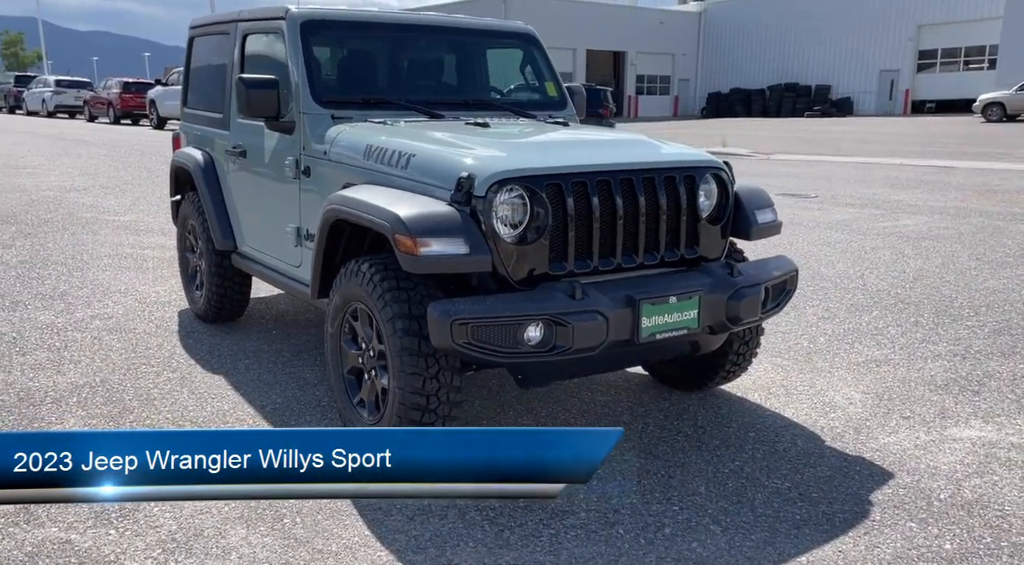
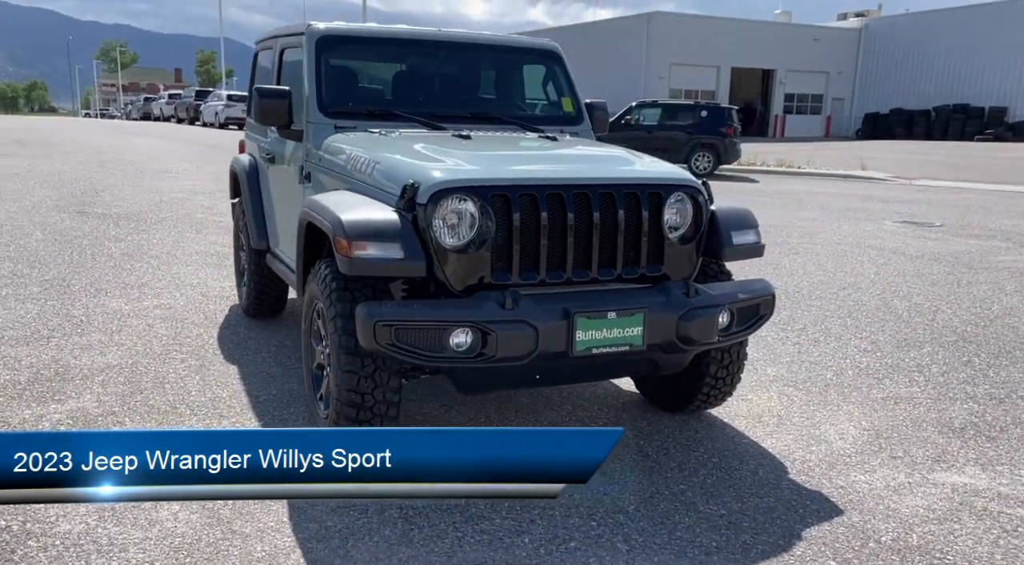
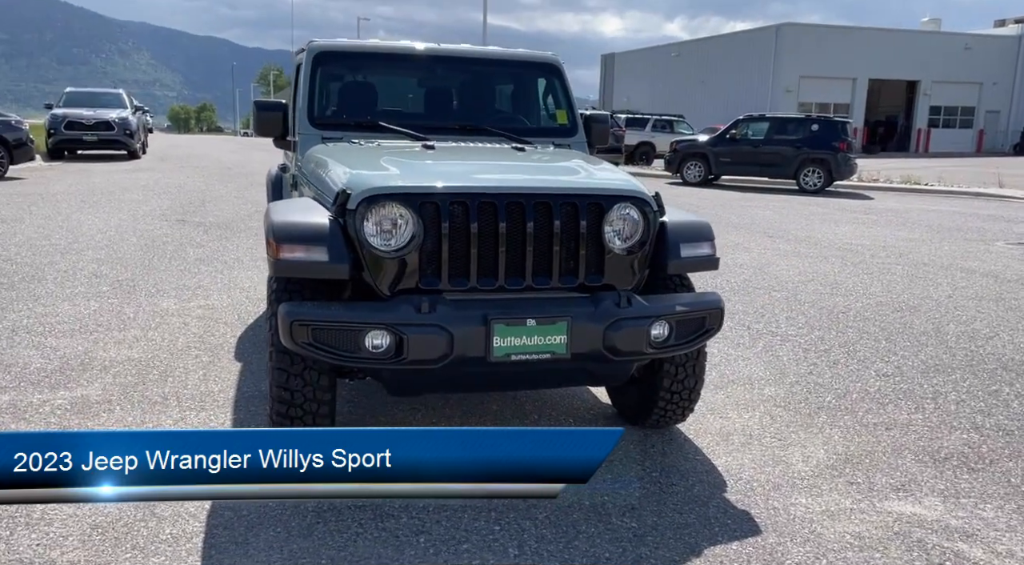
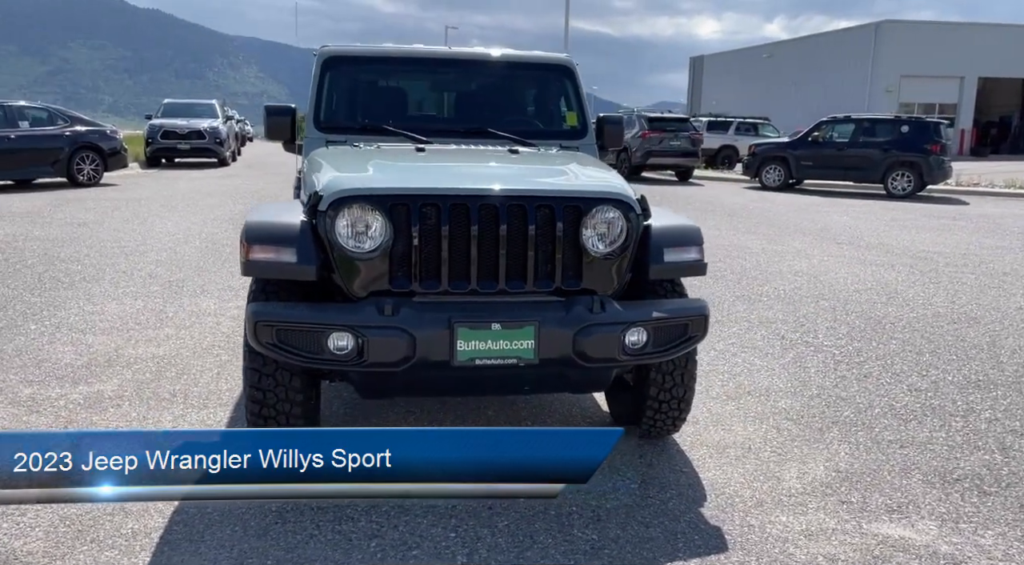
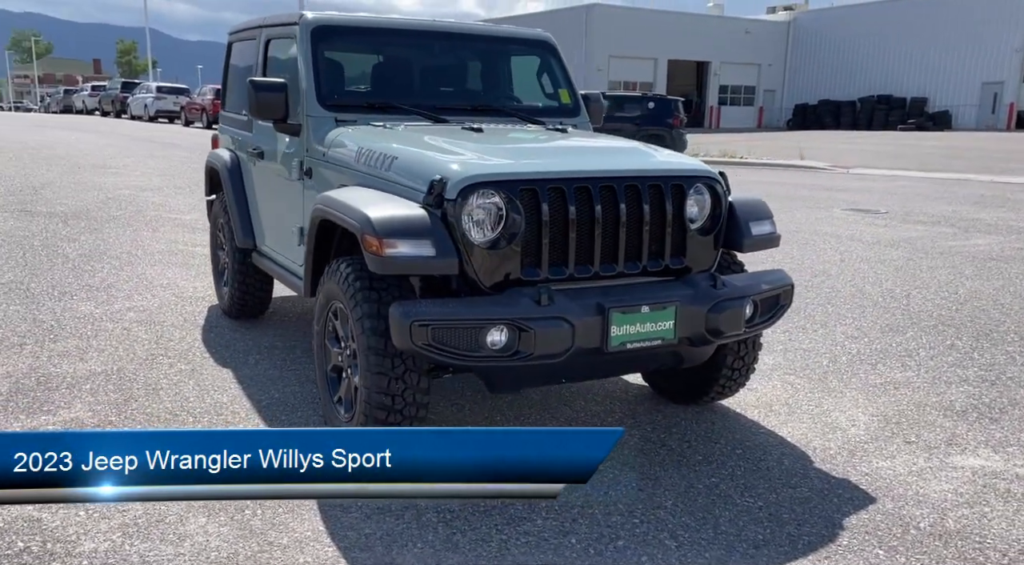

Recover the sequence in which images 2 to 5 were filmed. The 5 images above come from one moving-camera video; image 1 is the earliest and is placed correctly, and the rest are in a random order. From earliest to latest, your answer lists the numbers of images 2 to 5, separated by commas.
5, 2, 3, 4
